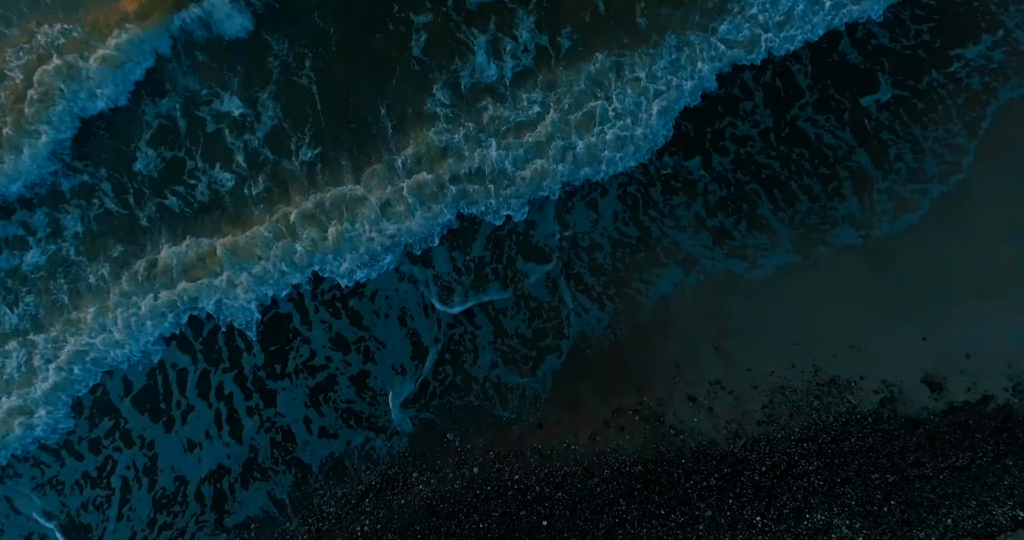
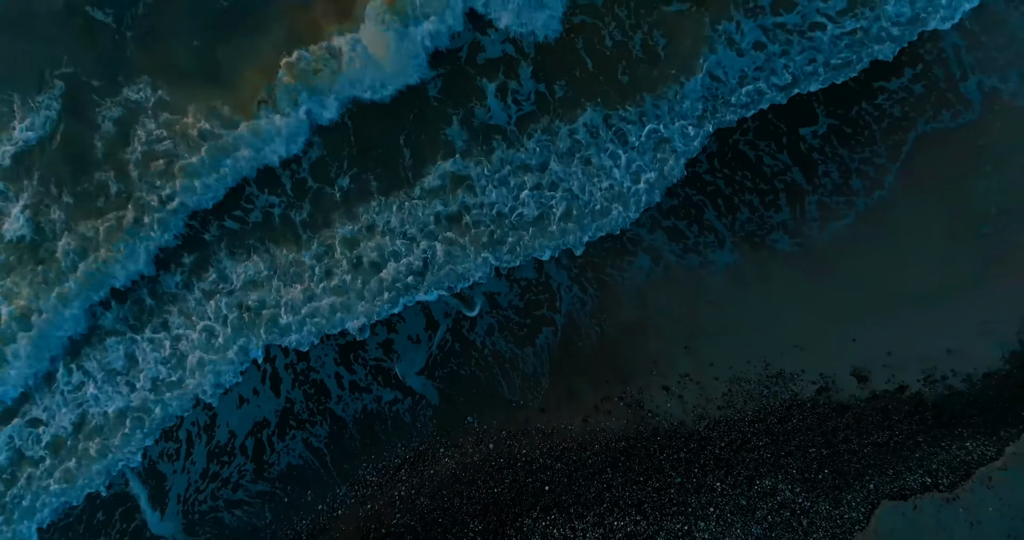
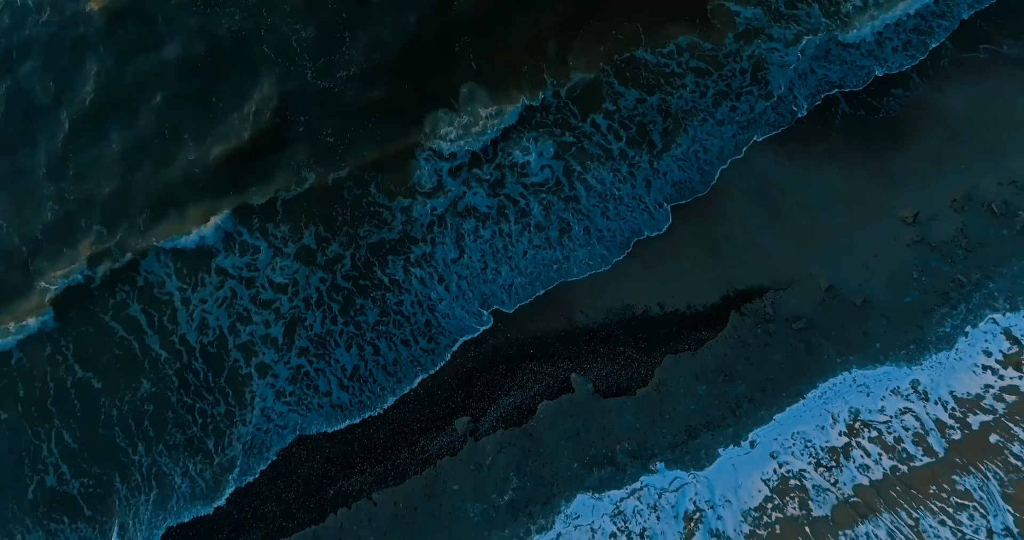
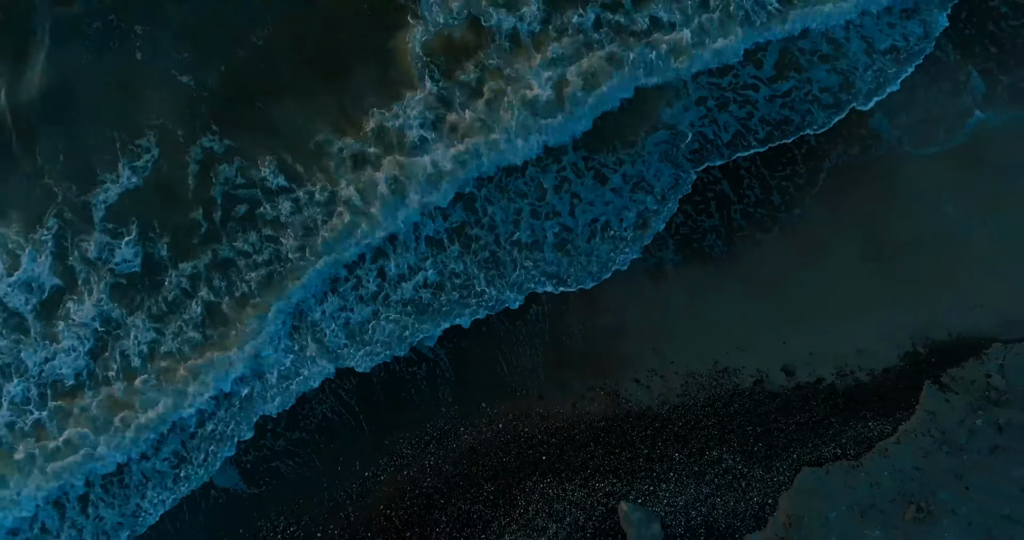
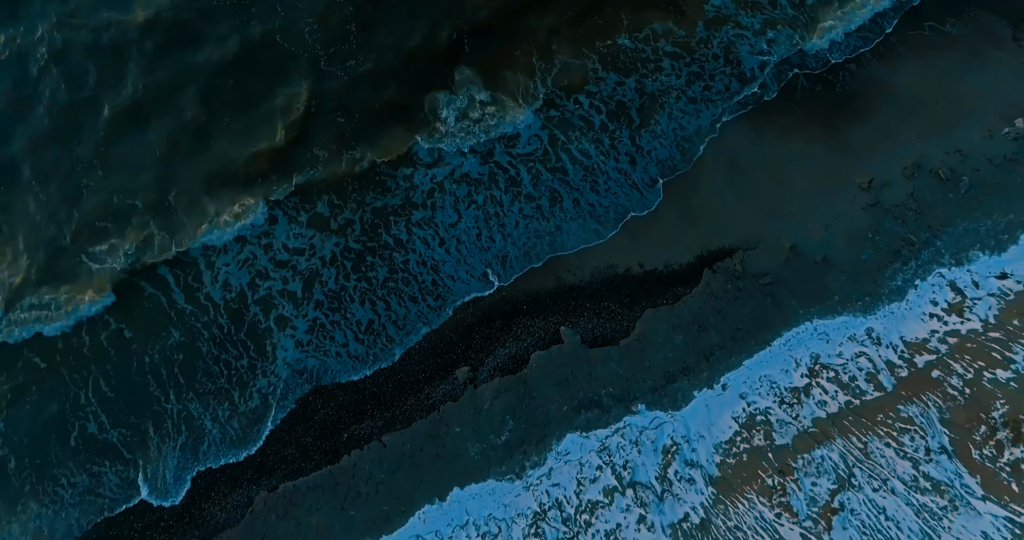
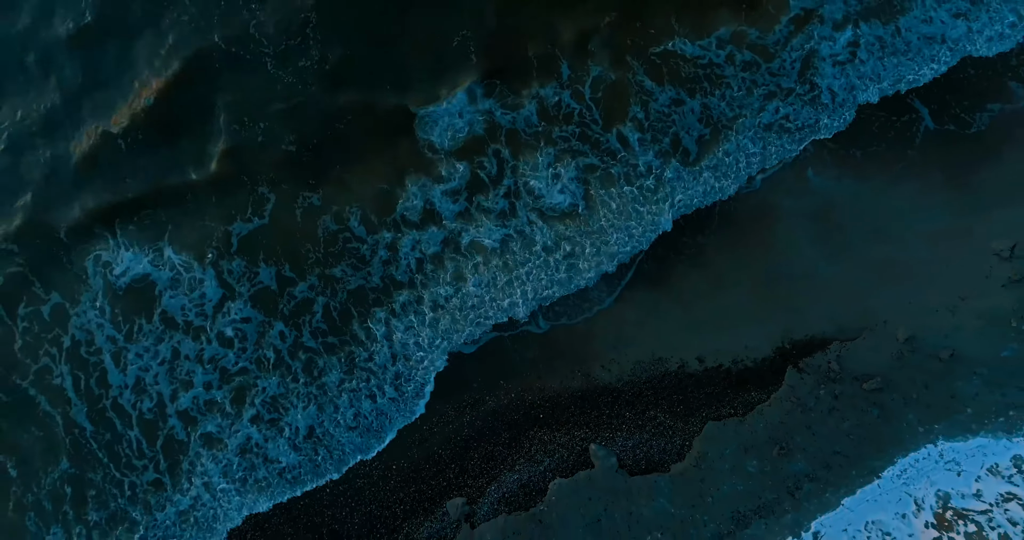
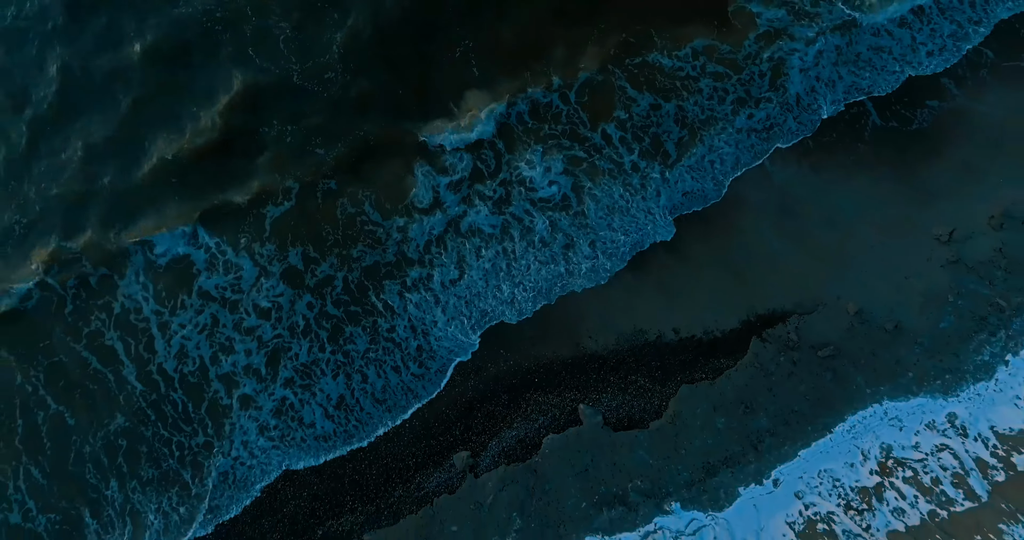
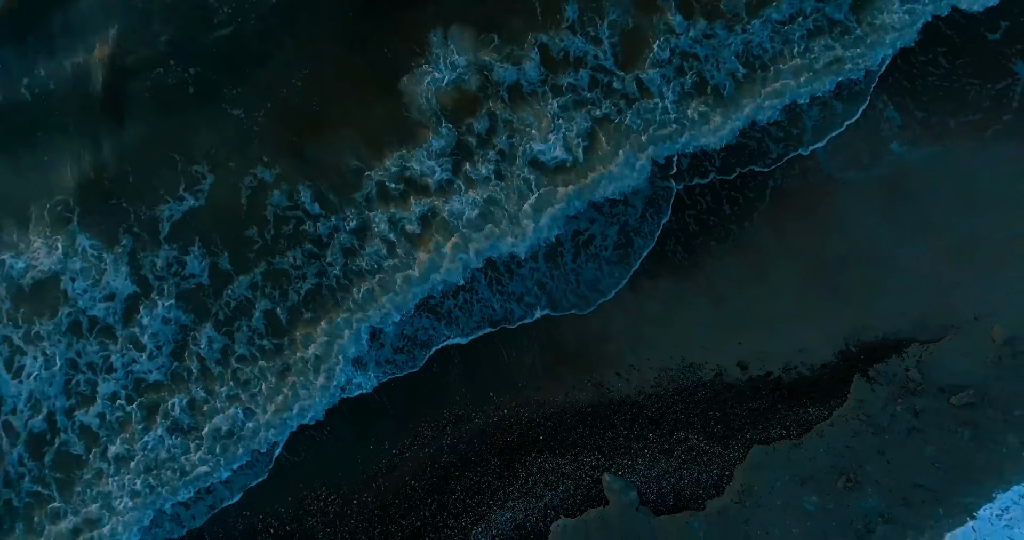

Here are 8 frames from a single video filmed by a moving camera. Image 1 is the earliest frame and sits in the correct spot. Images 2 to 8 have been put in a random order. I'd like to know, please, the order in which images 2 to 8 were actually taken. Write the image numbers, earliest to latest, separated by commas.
2, 4, 8, 6, 7, 3, 5
